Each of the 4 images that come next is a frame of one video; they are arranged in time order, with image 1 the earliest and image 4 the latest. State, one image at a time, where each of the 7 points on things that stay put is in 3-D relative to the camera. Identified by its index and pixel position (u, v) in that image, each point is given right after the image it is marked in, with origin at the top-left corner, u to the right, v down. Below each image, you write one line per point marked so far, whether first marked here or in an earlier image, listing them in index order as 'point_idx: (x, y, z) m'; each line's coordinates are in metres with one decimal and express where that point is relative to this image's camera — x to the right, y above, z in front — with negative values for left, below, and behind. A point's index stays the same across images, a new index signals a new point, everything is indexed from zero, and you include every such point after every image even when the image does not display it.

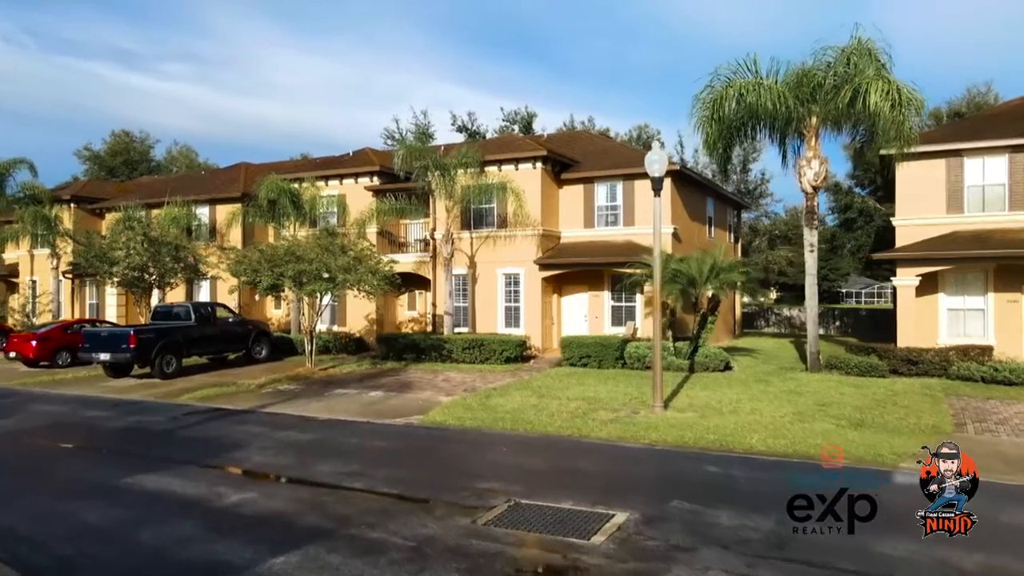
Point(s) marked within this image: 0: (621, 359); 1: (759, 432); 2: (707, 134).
0: (+2.8, -1.8, +19.1) m
1: (+3.6, -2.1, +11.0) m
2: (+4.8, +3.7, +18.1) m
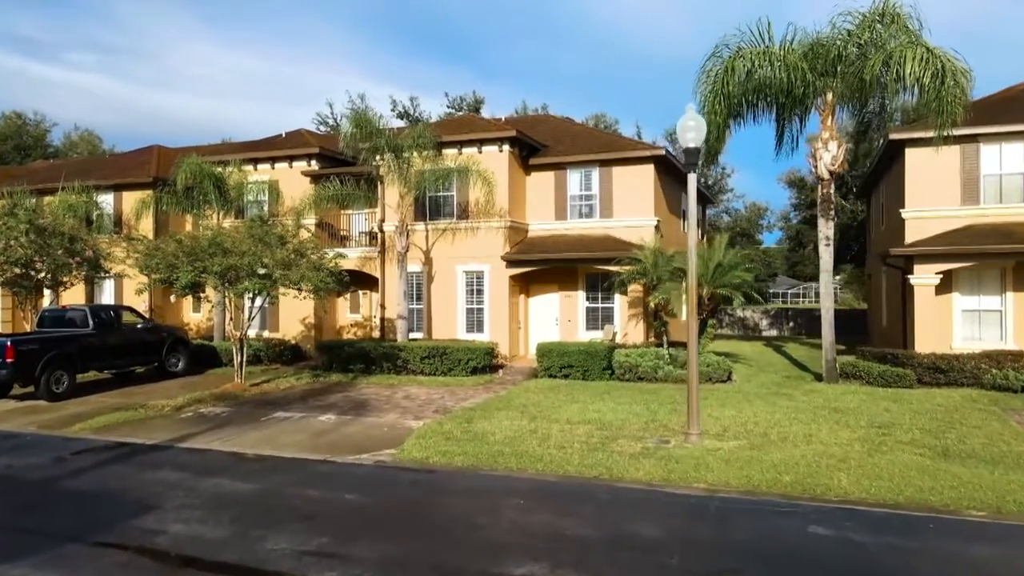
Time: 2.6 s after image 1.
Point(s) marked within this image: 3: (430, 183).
0: (+2.1, -1.8, +16.6) m
1: (+3.7, -2.1, +8.7) m
2: (+4.2, +3.7, +15.8) m
3: (-2.1, +2.6, +19.0) m
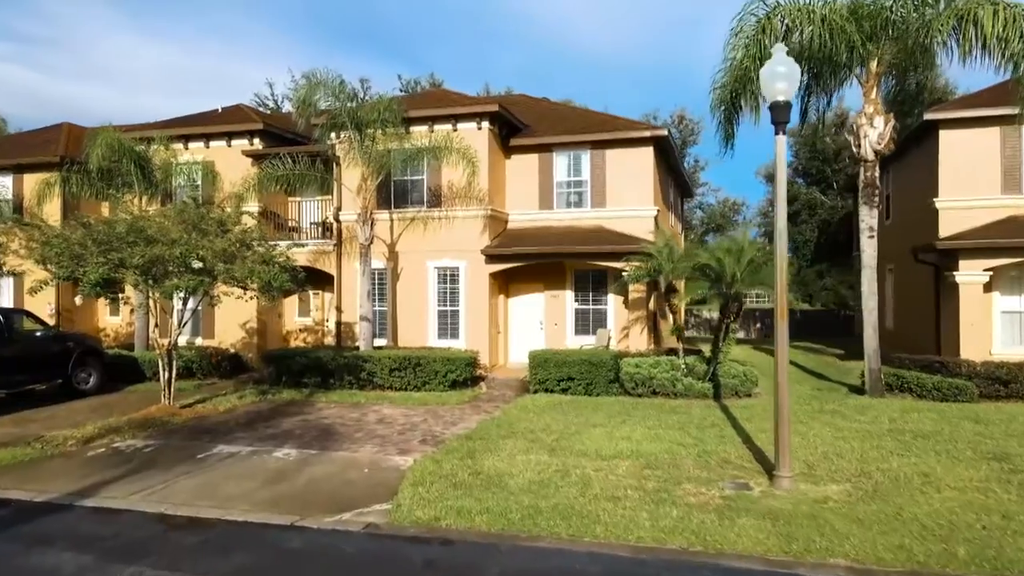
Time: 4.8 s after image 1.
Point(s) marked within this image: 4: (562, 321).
0: (+1.9, -1.8, +14.1) m
1: (+4.2, -2.0, +6.4) m
2: (+4.1, +3.7, +13.5) m
3: (-2.4, +2.6, +16.1) m
4: (+1.2, -0.8, +17.8) m
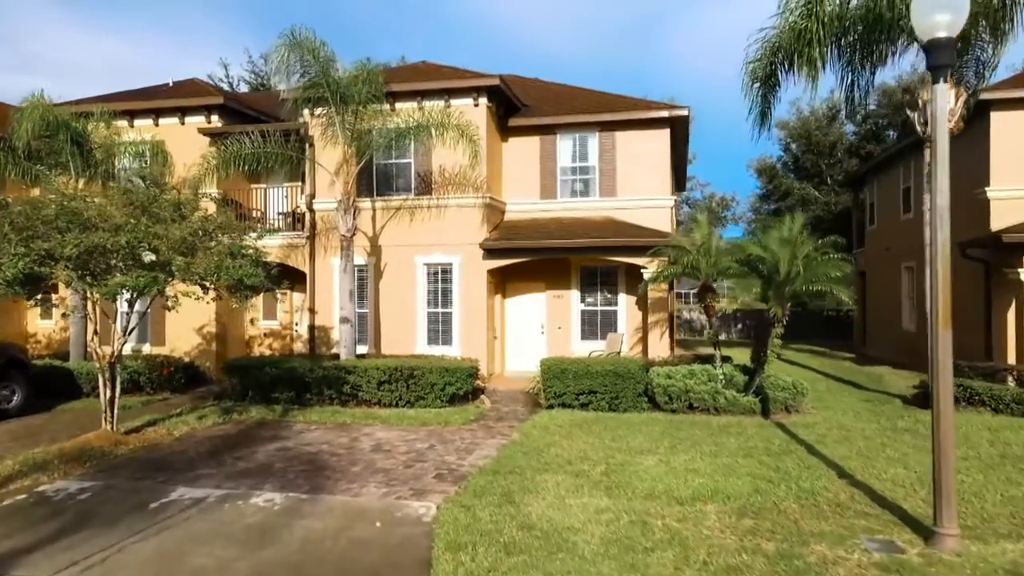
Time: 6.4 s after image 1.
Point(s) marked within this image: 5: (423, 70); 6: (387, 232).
0: (+2.1, -1.7, +12.2) m
1: (+4.9, -2.0, +4.6) m
2: (+4.3, +3.8, +11.7) m
3: (-2.3, +2.7, +13.9) m
4: (+1.2, -0.7, +15.8) m
5: (-2.0, +4.7, +16.6) m
6: (-2.5, +1.1, +15.3) m
